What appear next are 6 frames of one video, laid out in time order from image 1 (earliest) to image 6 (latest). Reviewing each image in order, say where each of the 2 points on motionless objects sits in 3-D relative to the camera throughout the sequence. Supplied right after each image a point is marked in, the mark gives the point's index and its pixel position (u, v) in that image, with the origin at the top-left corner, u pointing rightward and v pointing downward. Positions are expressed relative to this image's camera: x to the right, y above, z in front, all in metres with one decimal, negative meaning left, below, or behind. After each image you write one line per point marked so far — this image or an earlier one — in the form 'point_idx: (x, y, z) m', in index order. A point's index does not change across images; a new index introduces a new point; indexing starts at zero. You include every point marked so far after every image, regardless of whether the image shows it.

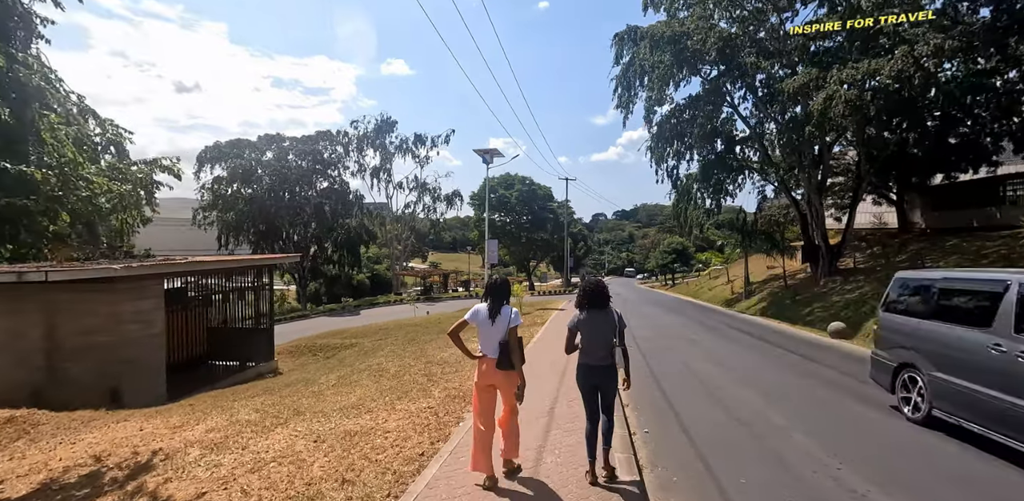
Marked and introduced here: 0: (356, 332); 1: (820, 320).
0: (-5.1, -2.7, +15.8) m
1: (+11.0, -2.4, +17.3) m
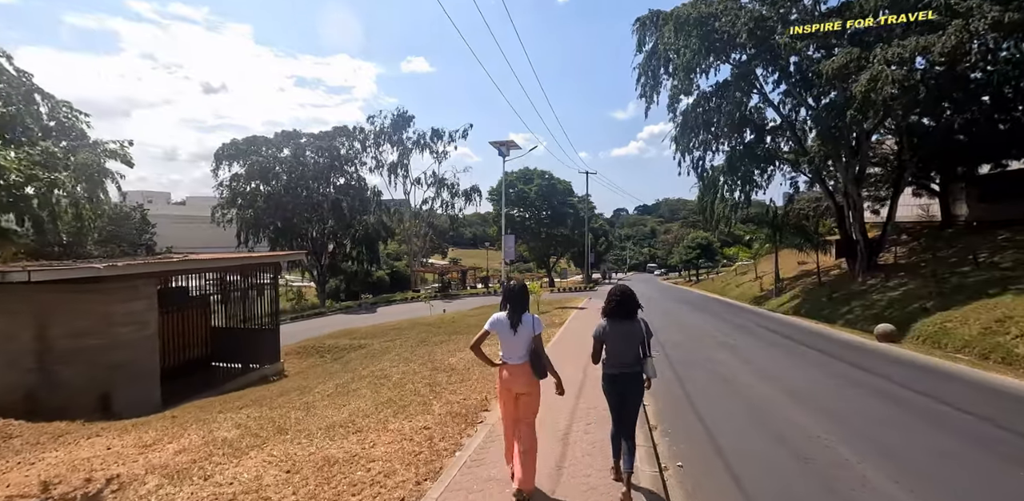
0: (-4.6, -2.6, +15.2) m
1: (+11.5, -2.2, +16.1) m
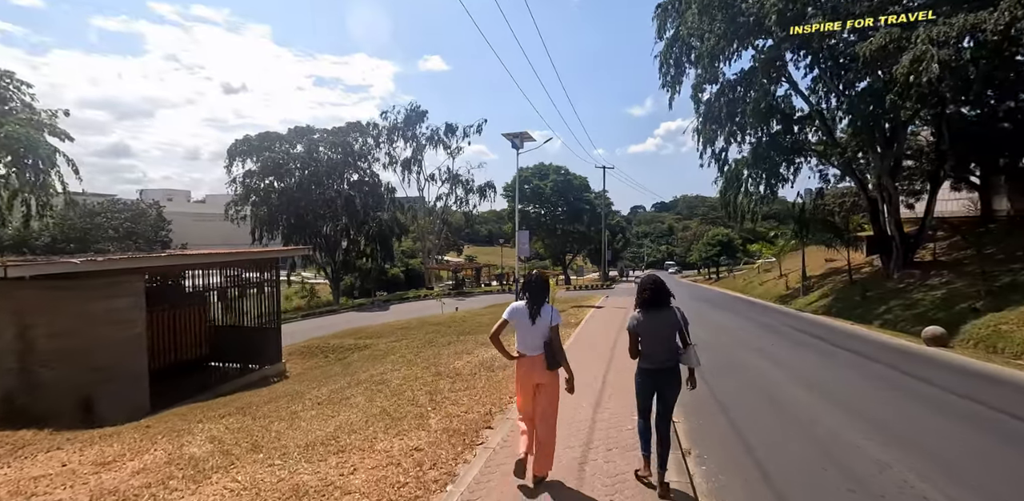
0: (-4.2, -2.4, +14.6) m
1: (+12.0, -2.1, +15.0) m
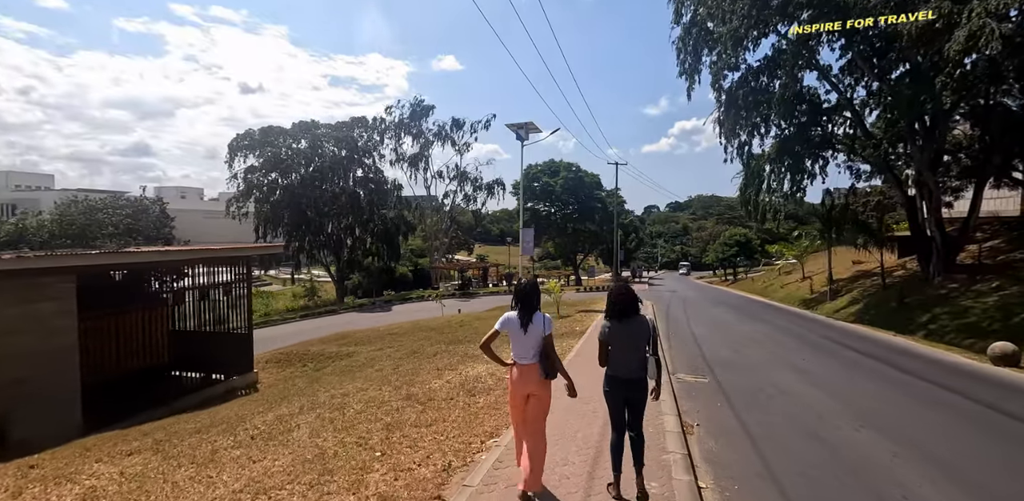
0: (-4.2, -2.4, +13.4) m
1: (+12.0, -2.1, +13.3) m
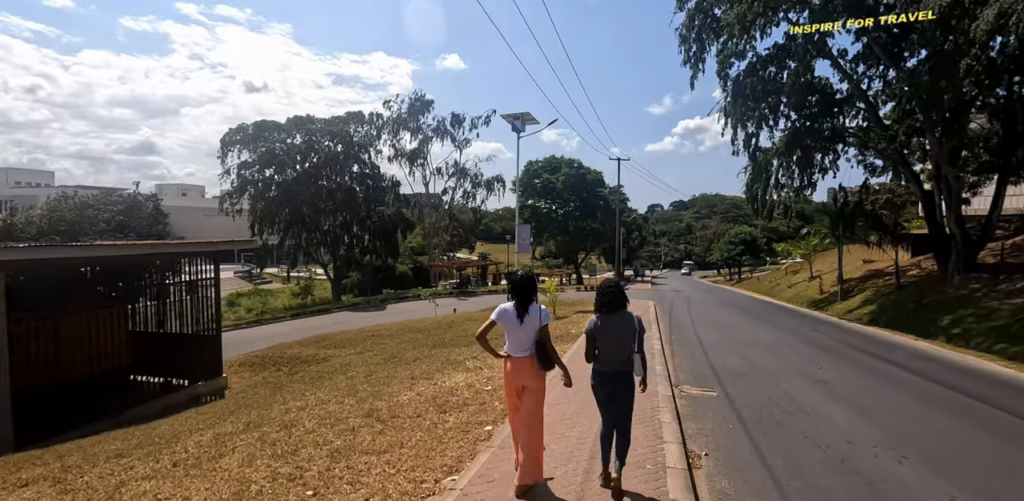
0: (-4.4, -2.3, +12.6) m
1: (+11.7, -2.1, +12.4) m
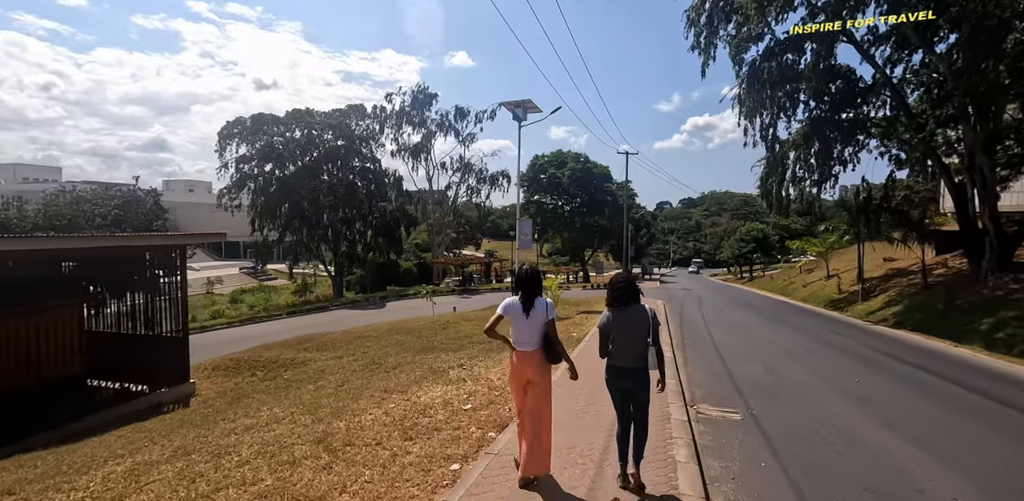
0: (-4.5, -2.2, +11.7) m
1: (+11.7, -2.0, +11.2) m
